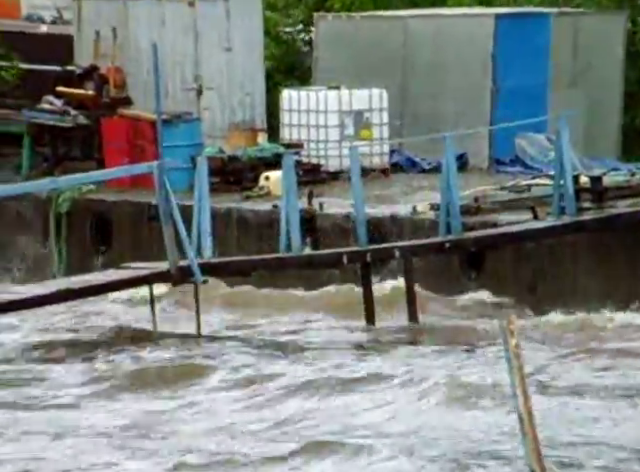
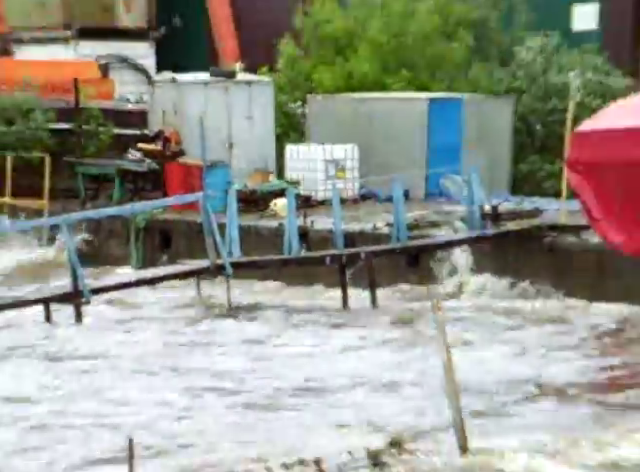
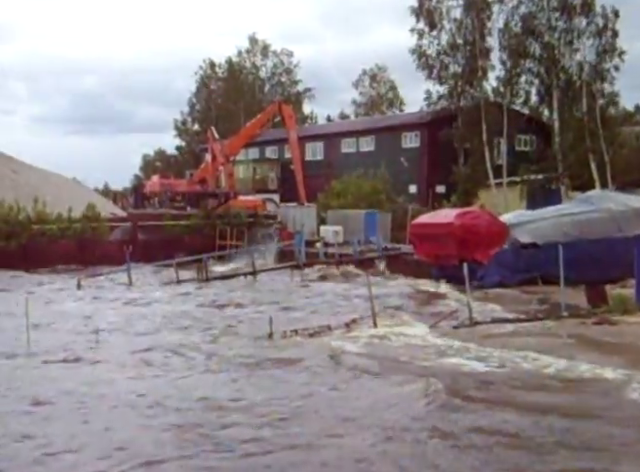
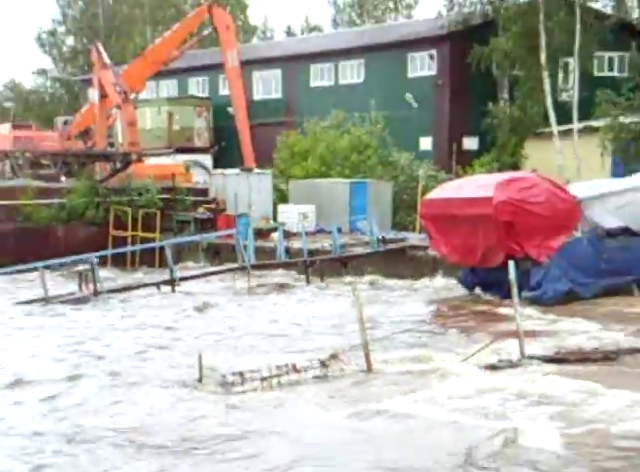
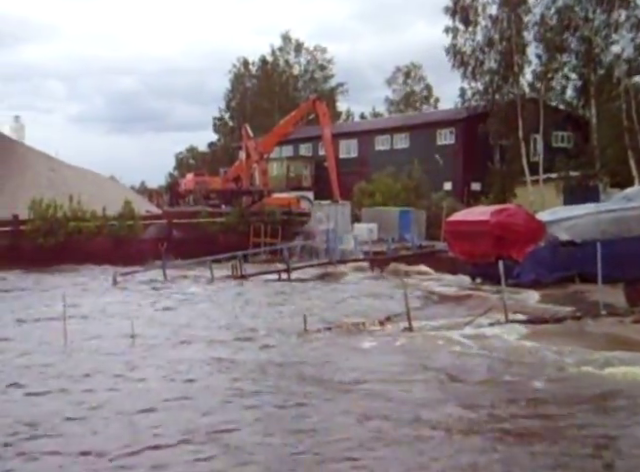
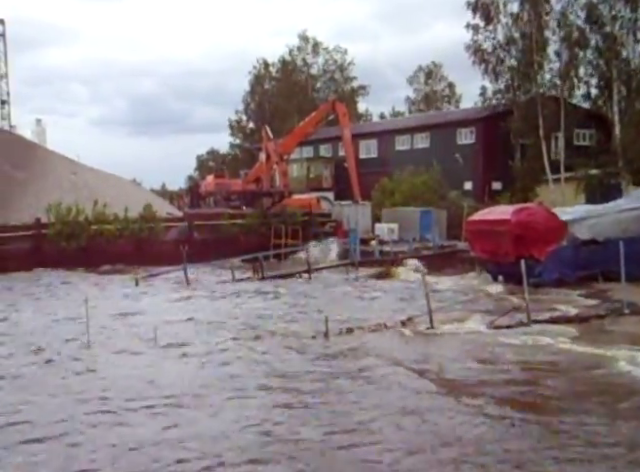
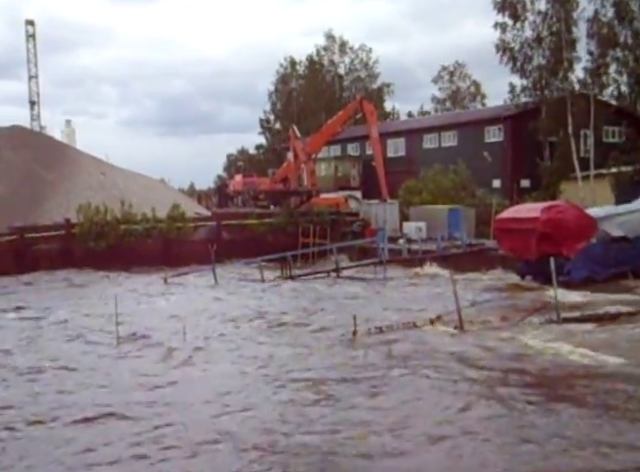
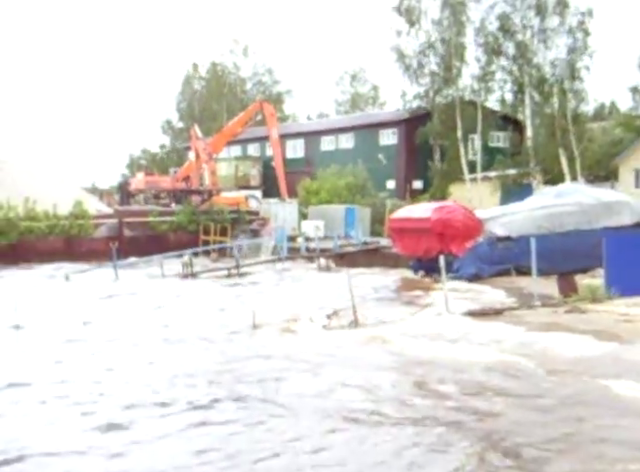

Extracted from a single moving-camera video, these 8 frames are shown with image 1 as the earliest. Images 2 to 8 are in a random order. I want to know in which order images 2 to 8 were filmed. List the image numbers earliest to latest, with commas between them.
2, 4, 8, 3, 5, 6, 7
